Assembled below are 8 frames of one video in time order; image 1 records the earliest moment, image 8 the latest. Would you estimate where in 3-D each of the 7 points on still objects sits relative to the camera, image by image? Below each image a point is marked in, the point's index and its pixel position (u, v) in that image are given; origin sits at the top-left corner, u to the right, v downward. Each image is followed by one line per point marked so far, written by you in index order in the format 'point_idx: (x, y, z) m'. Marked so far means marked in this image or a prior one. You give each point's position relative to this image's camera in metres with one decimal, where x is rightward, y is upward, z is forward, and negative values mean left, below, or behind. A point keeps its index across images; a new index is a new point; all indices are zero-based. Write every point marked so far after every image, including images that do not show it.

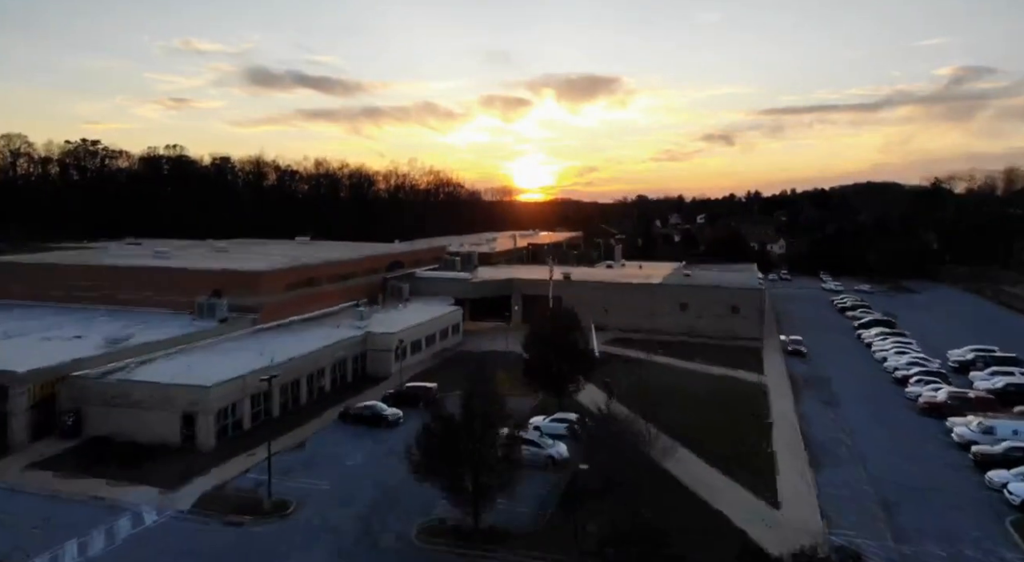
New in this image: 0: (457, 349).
0: (-1.5, -1.9, +18.9) m
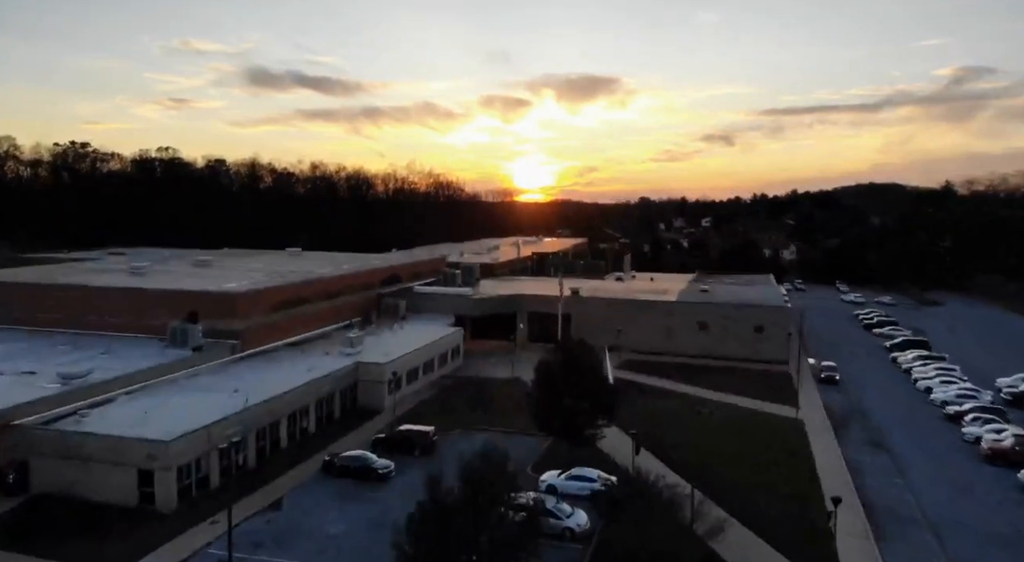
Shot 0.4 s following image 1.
0: (-1.3, -2.4, +17.3) m
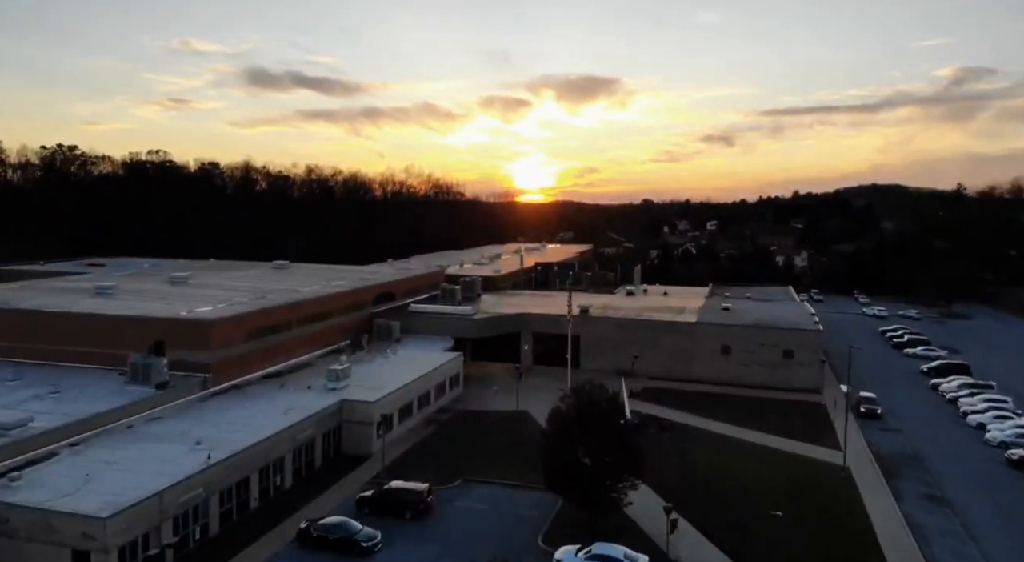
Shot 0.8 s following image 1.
0: (-1.2, -2.9, +15.6) m
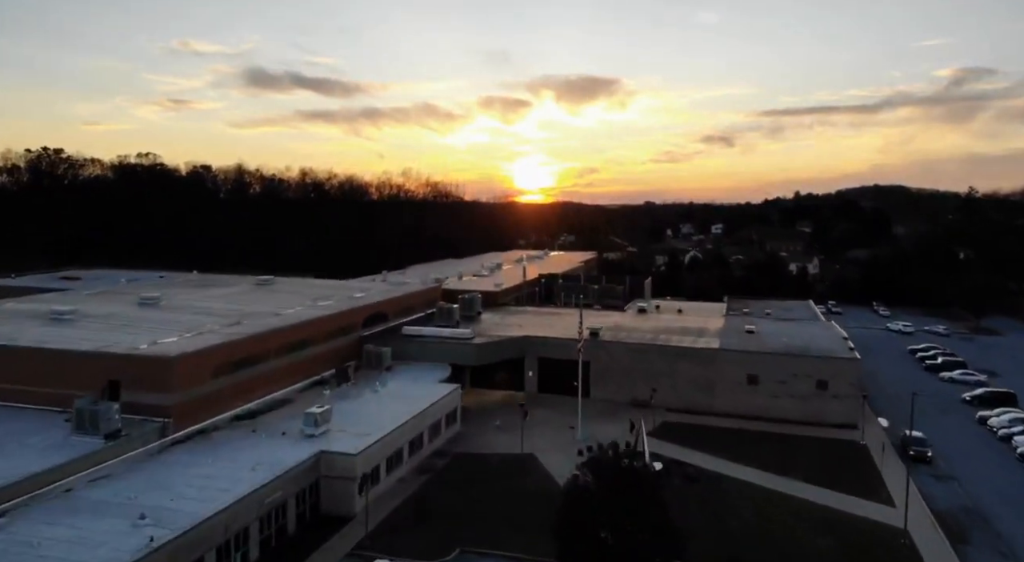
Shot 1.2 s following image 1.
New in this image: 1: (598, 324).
0: (-1.1, -3.4, +13.8) m
1: (+2.4, -1.2, +19.4) m
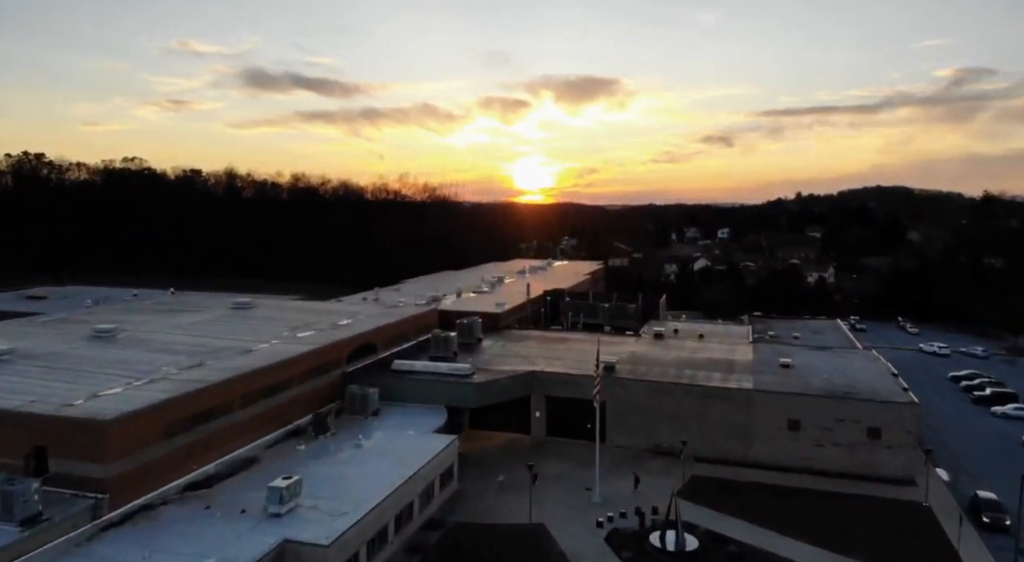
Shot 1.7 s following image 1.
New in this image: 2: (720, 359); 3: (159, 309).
0: (-1.0, -4.0, +11.7) m
1: (+2.5, -1.9, +17.3) m
2: (+5.1, -1.9, +17.3) m
3: (-9.8, -0.8, +19.5) m
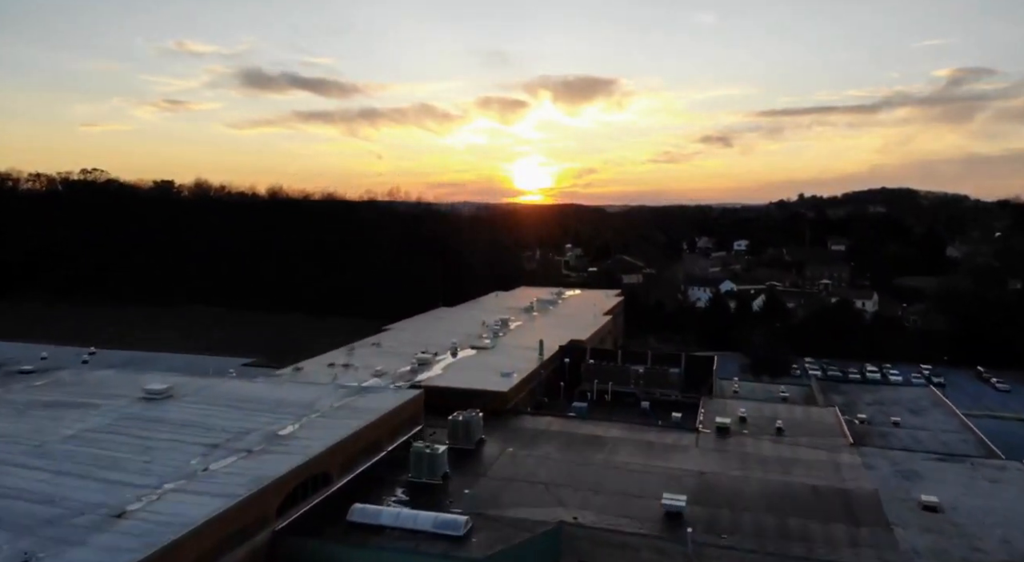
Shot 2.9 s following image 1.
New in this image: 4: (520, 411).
0: (-0.7, -5.7, +6.5) m
1: (+2.8, -3.5, +12.1) m
2: (+5.4, -3.5, +12.1) m
3: (-9.6, -2.4, +14.3) m
4: (+0.2, -3.1, +16.2) m
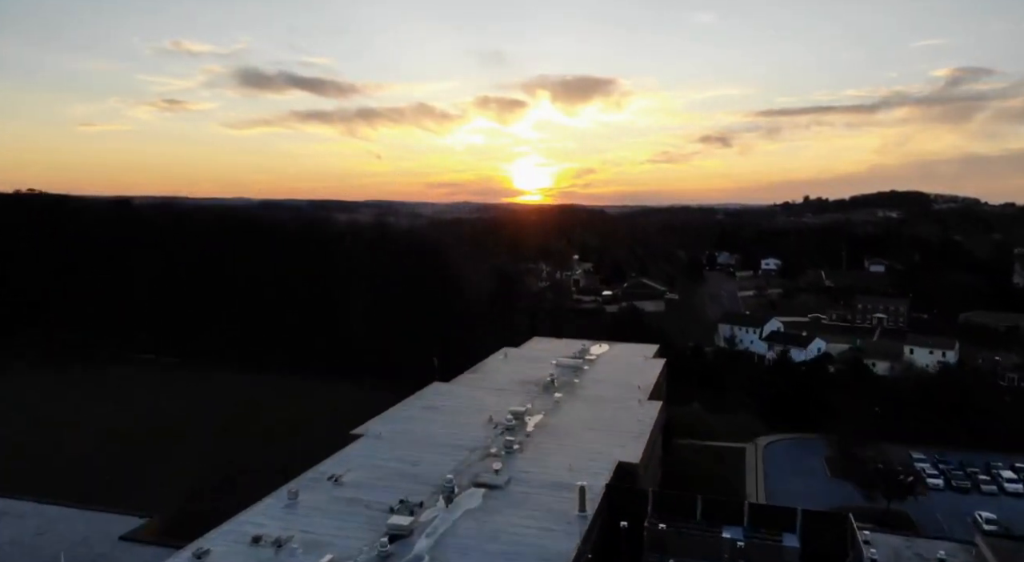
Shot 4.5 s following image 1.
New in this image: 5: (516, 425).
0: (-0.2, -7.9, -0.3) m
1: (+3.3, -5.7, +5.3) m
2: (+5.9, -5.8, +5.2) m
3: (-9.1, -4.6, +7.4) m
4: (+0.7, -5.3, +9.3) m
5: (+0.1, -3.8, +18.5) m
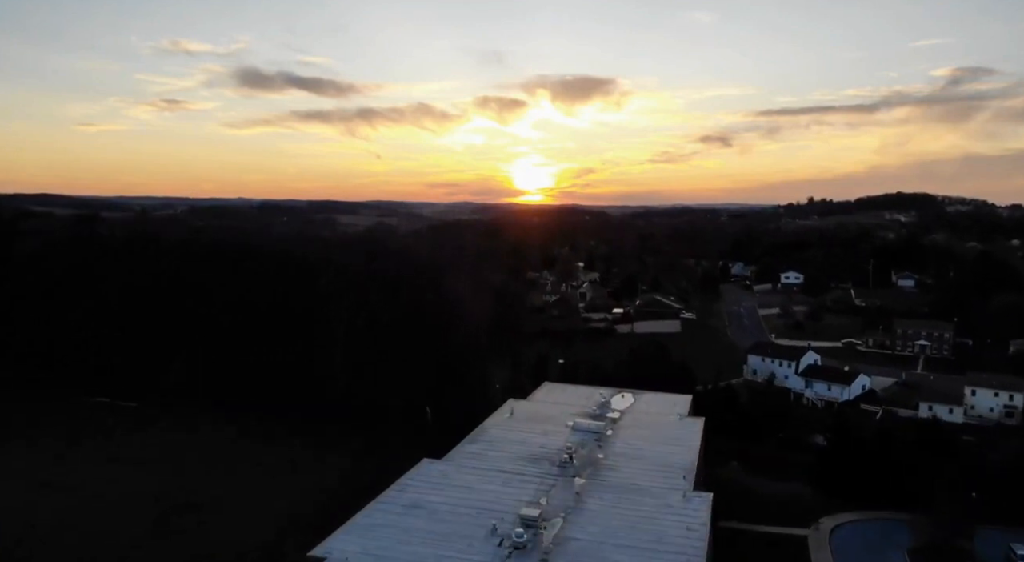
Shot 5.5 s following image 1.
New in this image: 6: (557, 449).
0: (0.0, -9.3, -4.7) m
1: (+3.5, -7.1, +0.9) m
2: (+6.1, -7.1, +0.8) m
3: (-8.8, -6.0, +3.0) m
4: (+0.9, -6.7, +4.9) m
5: (+0.4, -5.2, +14.0) m
6: (+1.1, -4.6, +19.5) m
